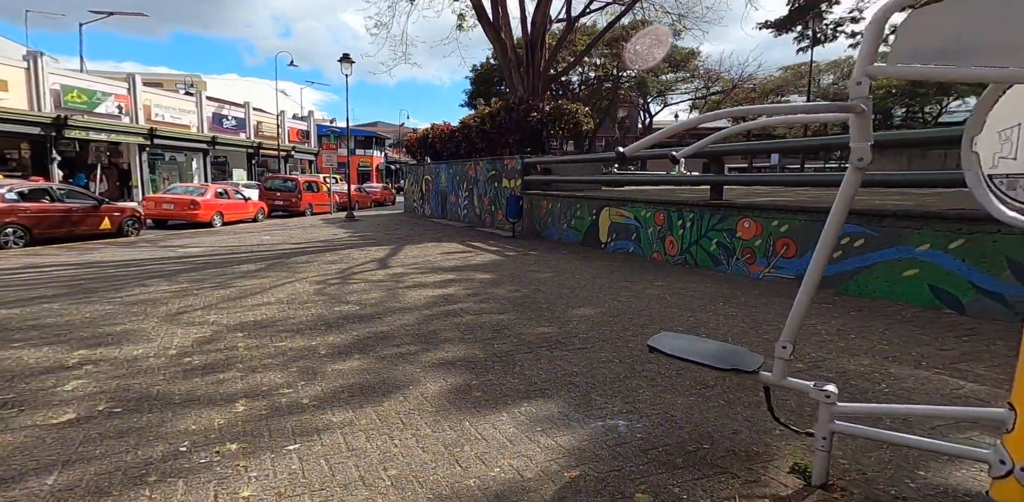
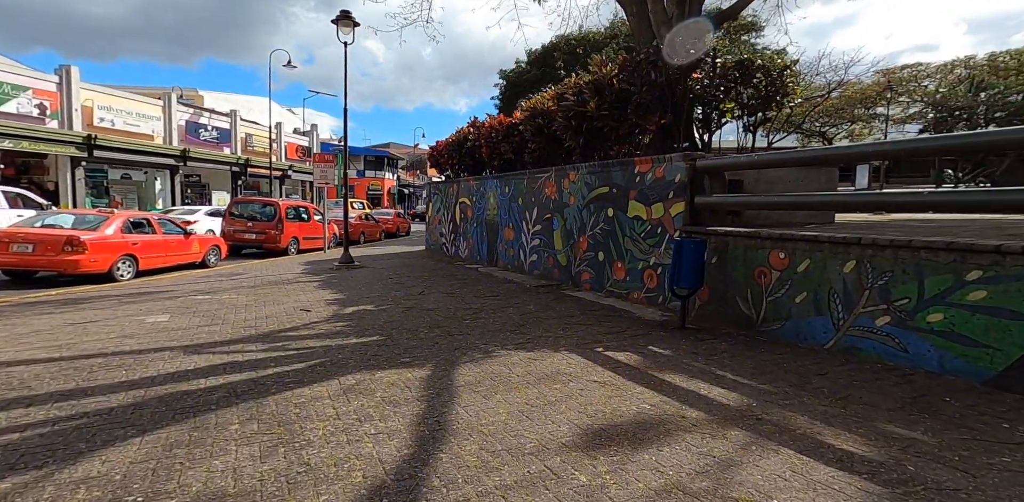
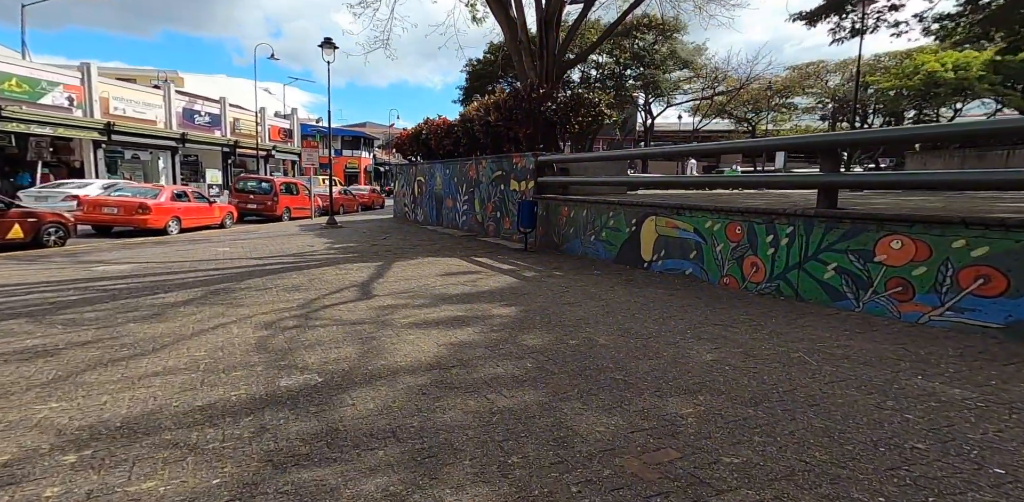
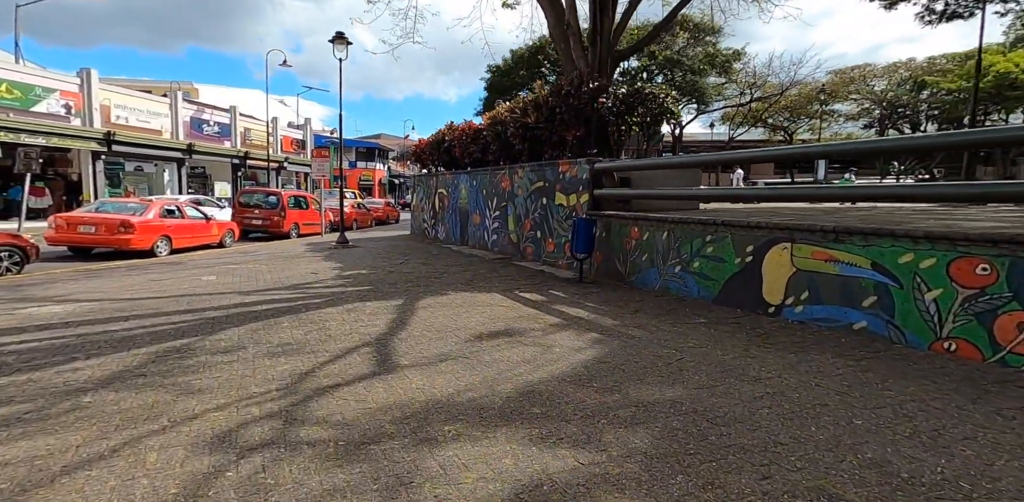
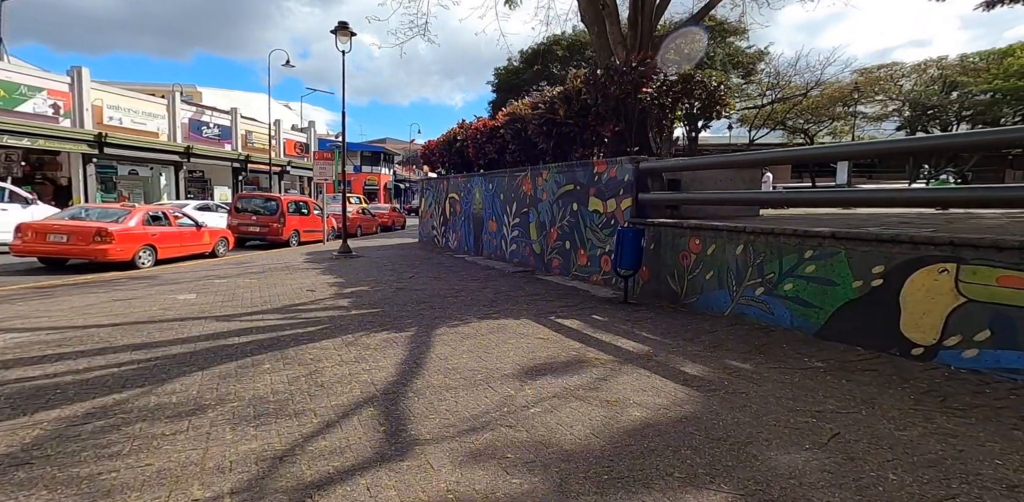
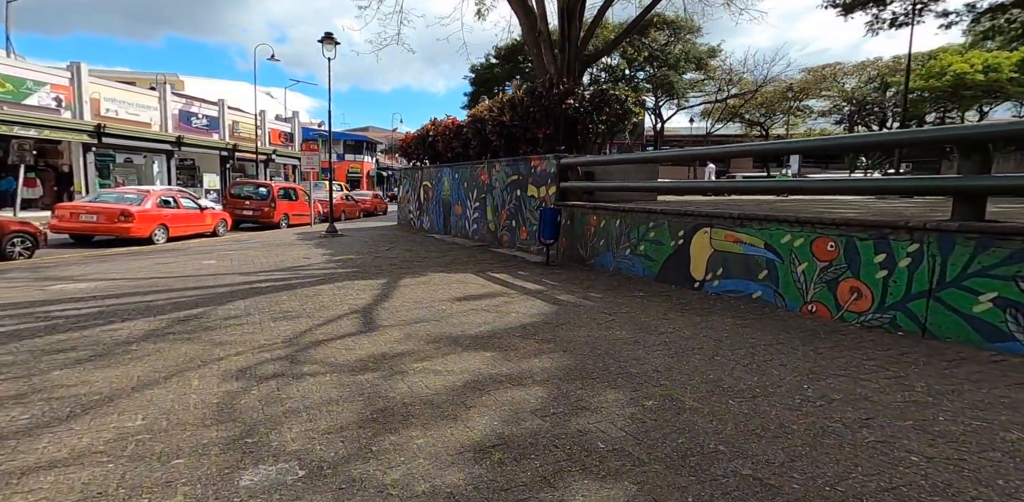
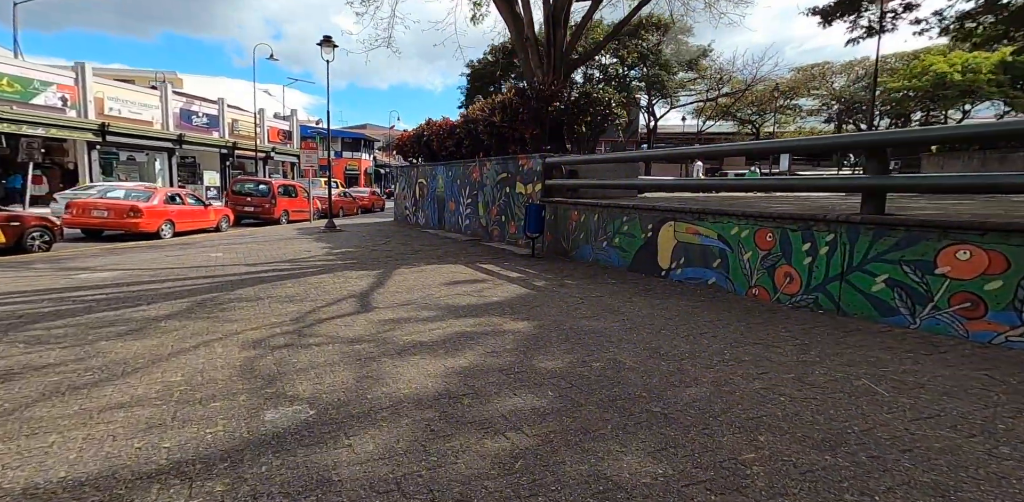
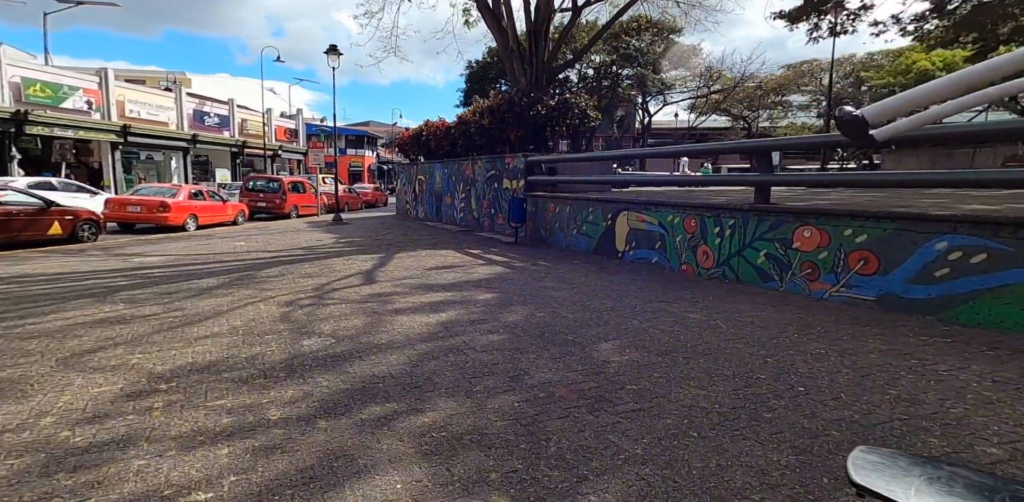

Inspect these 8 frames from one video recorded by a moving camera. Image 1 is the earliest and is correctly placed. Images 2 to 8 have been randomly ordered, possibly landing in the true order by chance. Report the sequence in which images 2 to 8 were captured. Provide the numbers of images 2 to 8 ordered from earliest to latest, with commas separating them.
8, 3, 7, 6, 4, 5, 2
